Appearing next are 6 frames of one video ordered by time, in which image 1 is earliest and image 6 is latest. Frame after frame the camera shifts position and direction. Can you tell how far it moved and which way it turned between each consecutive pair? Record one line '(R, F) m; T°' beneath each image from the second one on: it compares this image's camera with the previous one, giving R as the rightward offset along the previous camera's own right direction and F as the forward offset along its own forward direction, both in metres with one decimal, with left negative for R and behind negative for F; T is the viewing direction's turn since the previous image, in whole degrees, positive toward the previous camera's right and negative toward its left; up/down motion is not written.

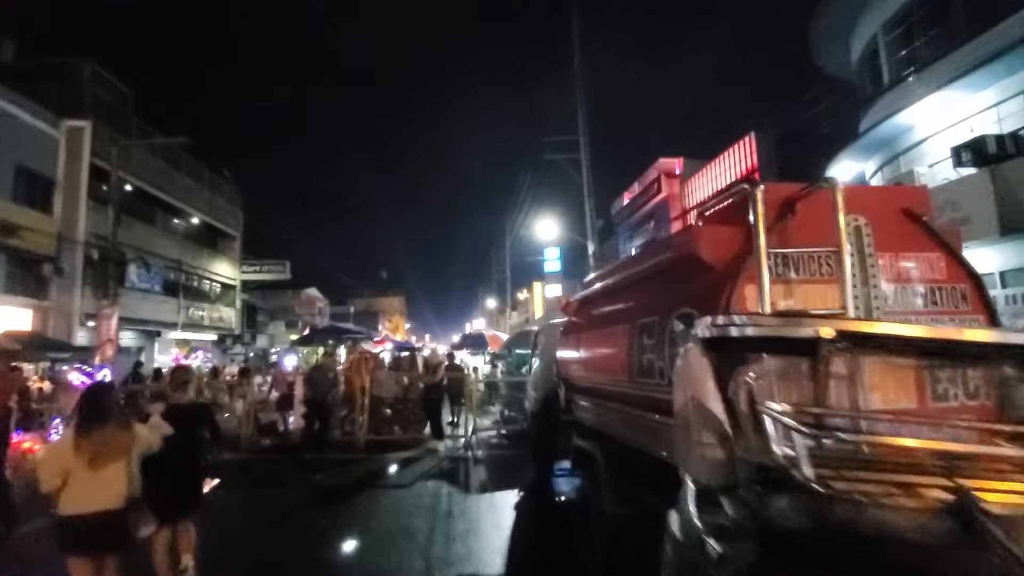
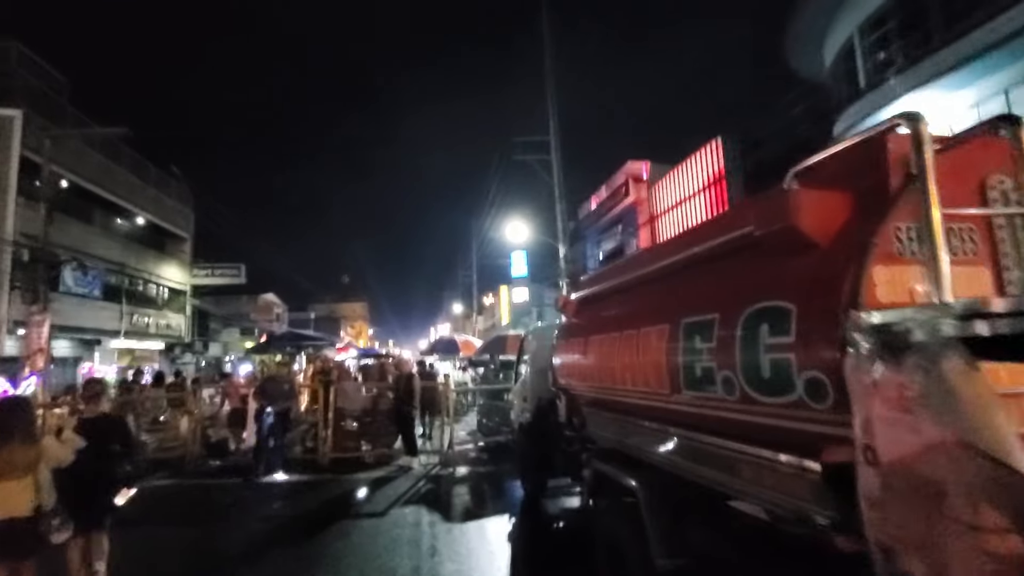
(-0.3, +1.0) m; +3°
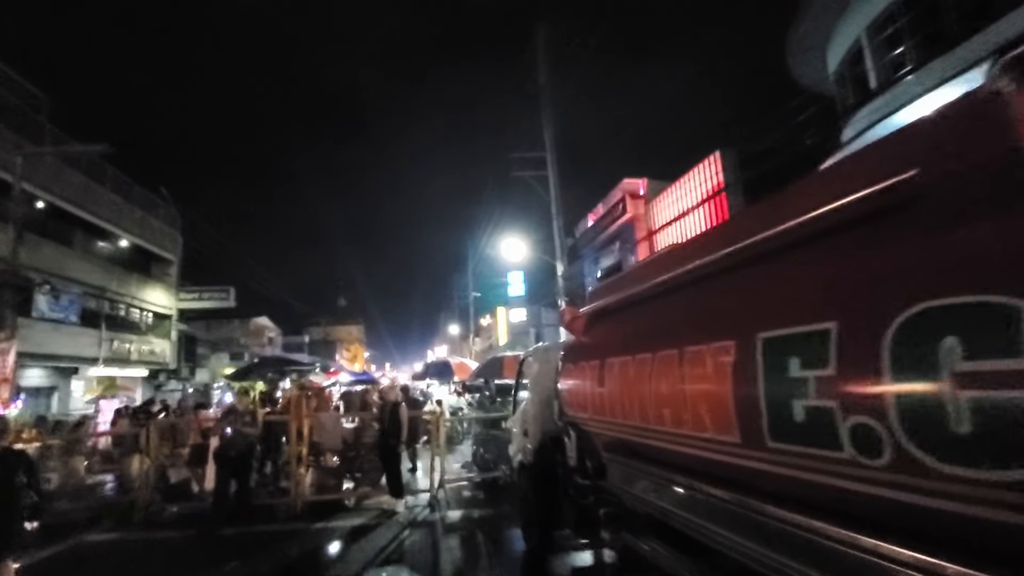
(0.0, +1.3) m; 0°
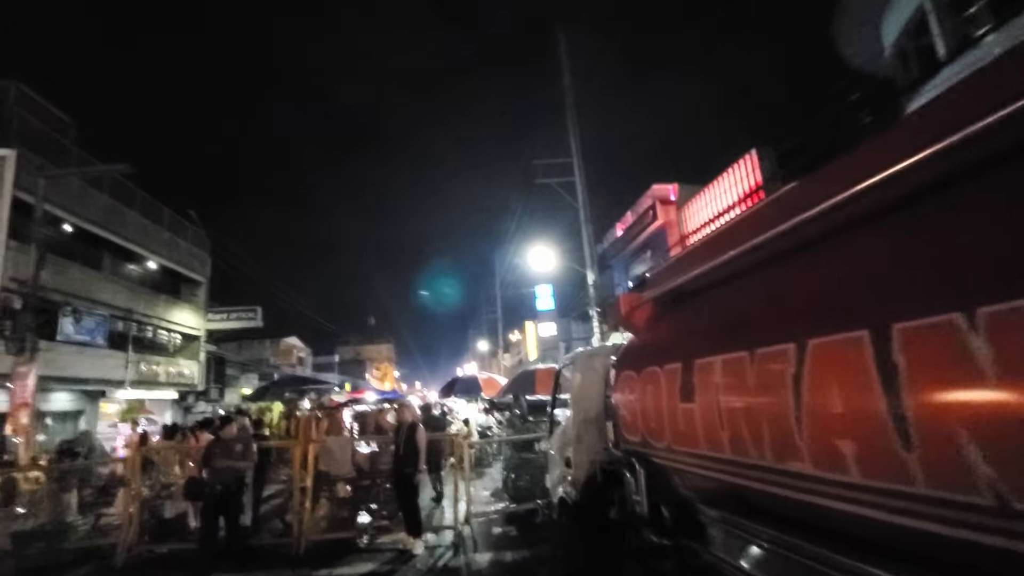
(0.0, +1.4) m; -3°
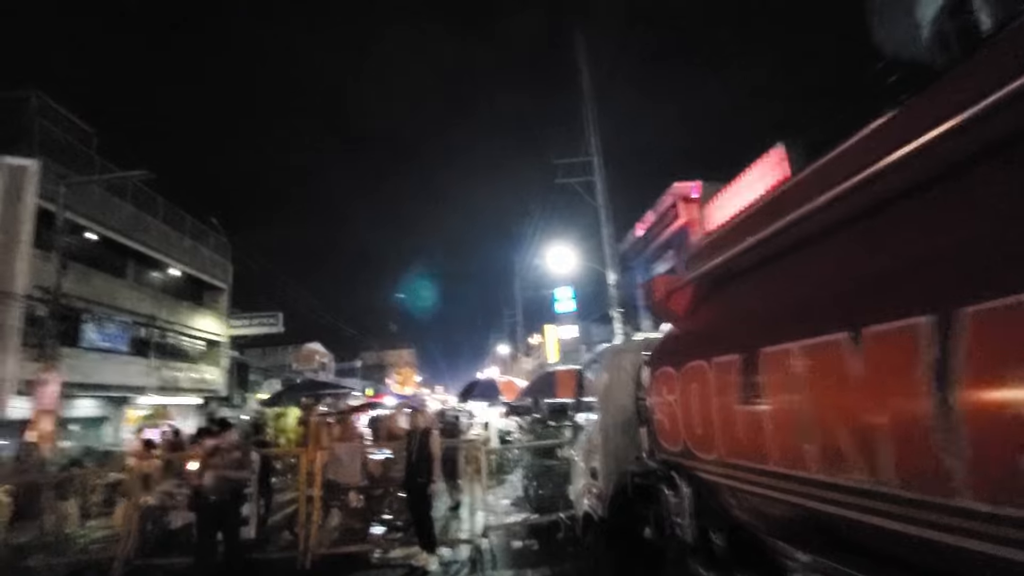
(0.0, +0.6) m; -2°
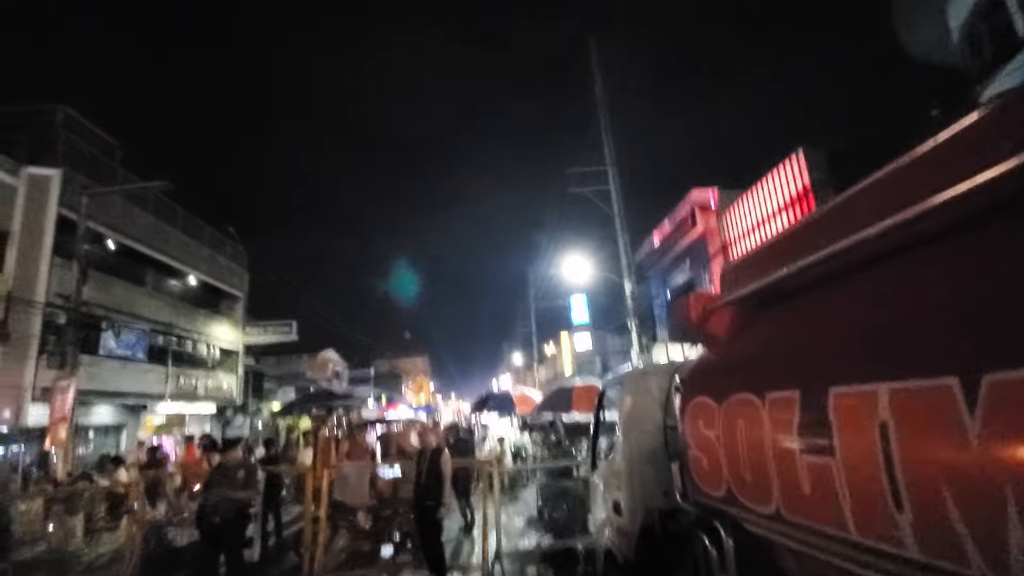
(0.0, +0.3) m; -1°
